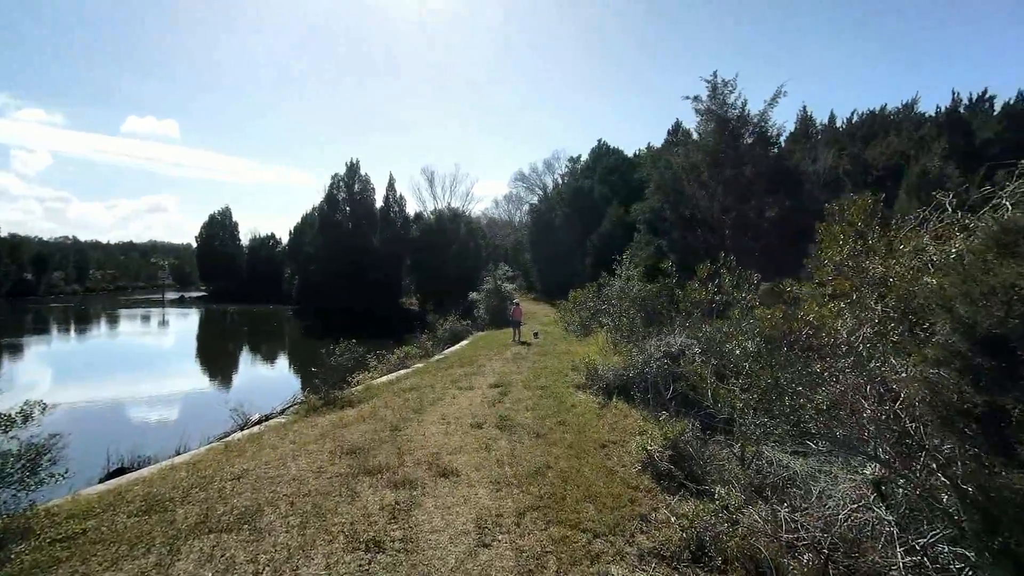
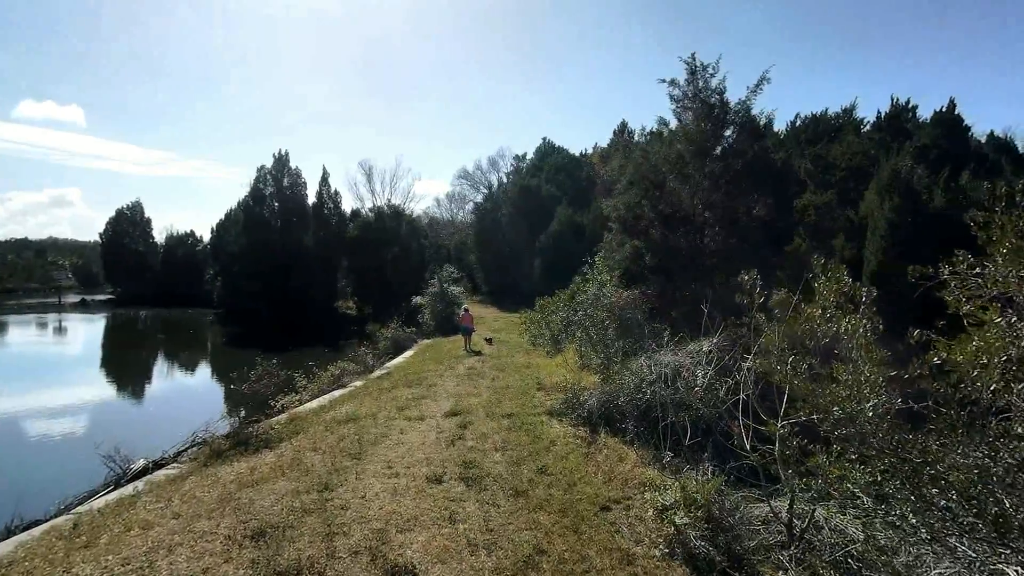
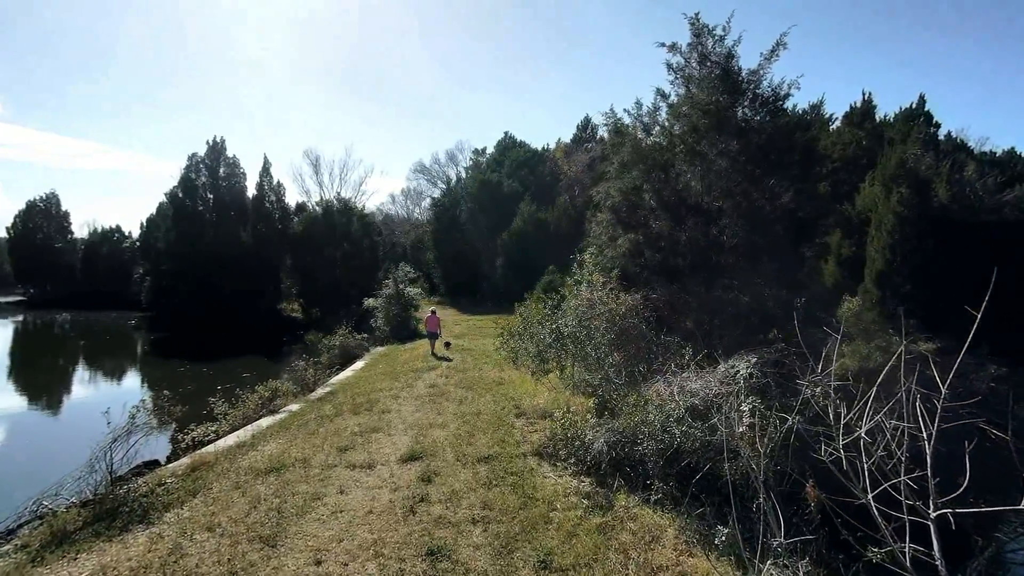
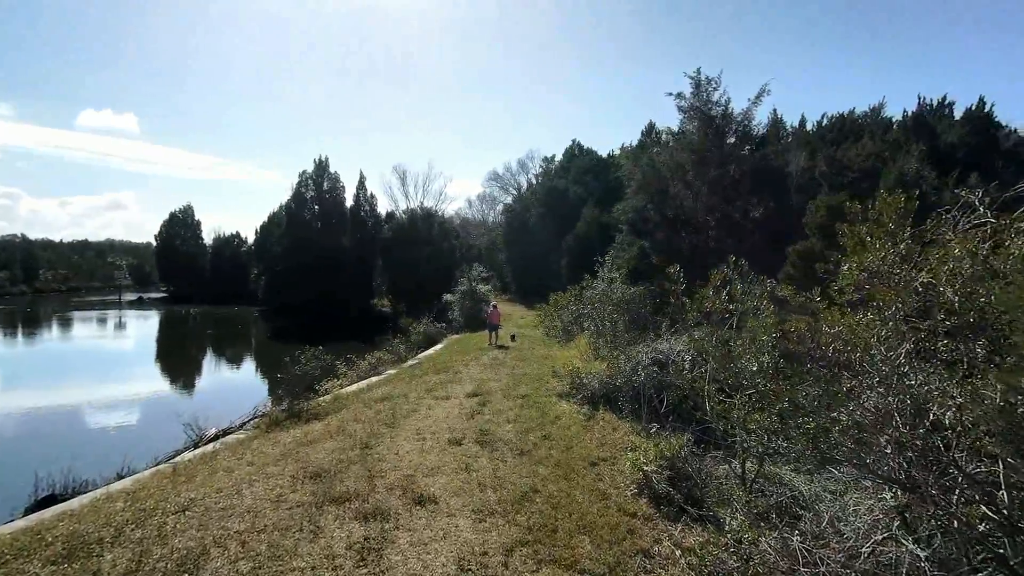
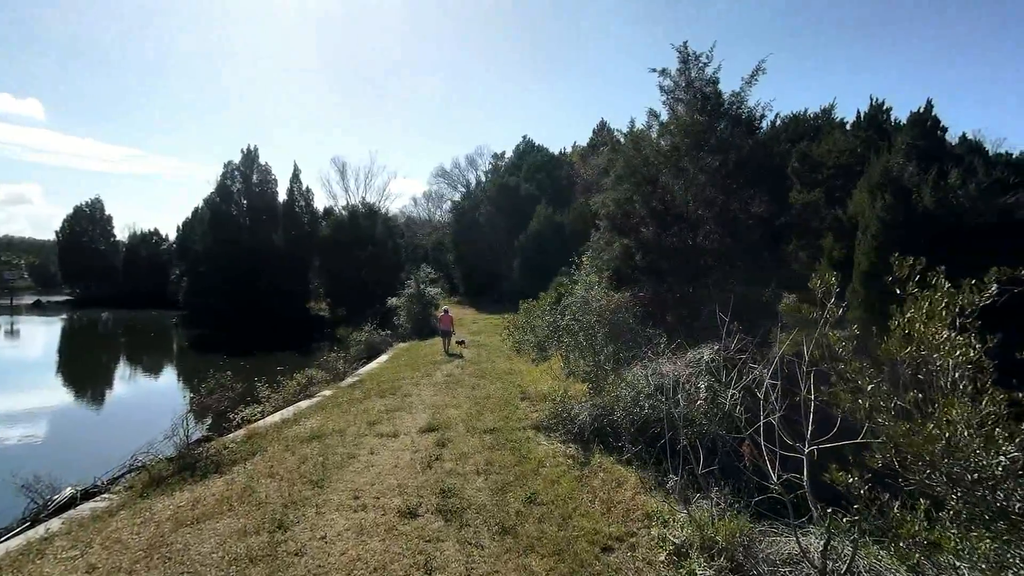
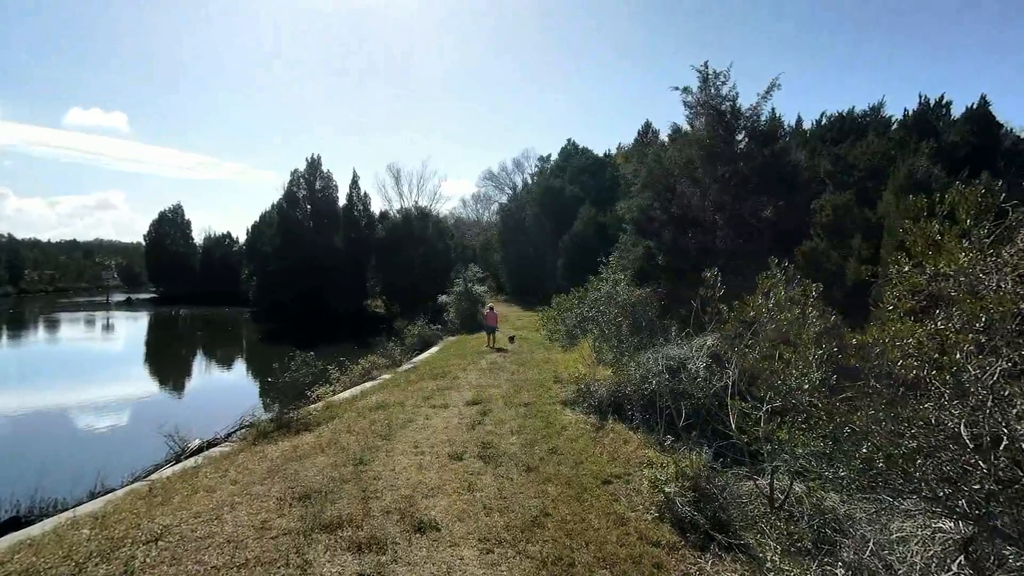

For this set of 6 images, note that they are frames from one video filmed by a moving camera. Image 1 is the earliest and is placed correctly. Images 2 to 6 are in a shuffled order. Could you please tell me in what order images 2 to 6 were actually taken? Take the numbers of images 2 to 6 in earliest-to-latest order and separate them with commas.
4, 6, 2, 5, 3
